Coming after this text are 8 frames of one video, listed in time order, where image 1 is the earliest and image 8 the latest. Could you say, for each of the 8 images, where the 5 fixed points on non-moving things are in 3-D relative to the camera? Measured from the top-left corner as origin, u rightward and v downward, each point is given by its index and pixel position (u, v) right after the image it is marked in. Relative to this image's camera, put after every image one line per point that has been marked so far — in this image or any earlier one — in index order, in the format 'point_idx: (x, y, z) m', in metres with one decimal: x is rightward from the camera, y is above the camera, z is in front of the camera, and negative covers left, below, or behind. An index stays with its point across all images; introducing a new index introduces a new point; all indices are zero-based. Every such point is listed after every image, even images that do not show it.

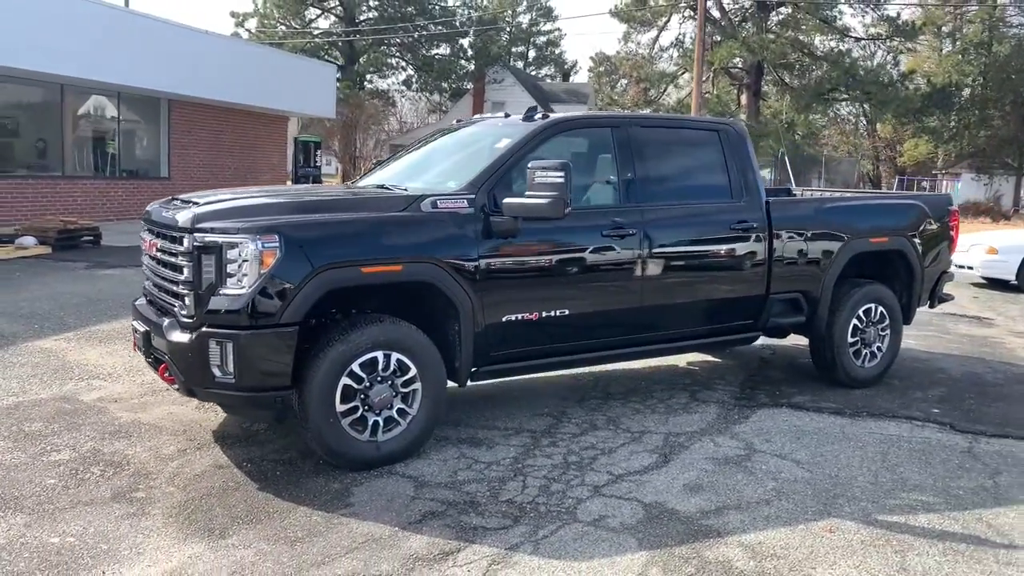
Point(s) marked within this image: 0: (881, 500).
0: (+1.9, -1.1, +4.5) m
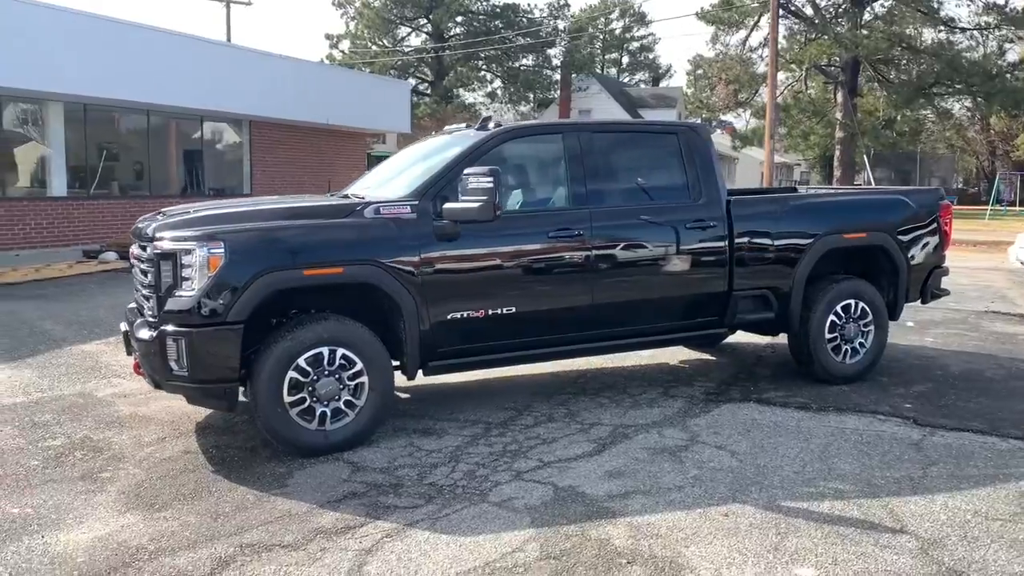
0: (+1.5, -1.0, +4.6) m
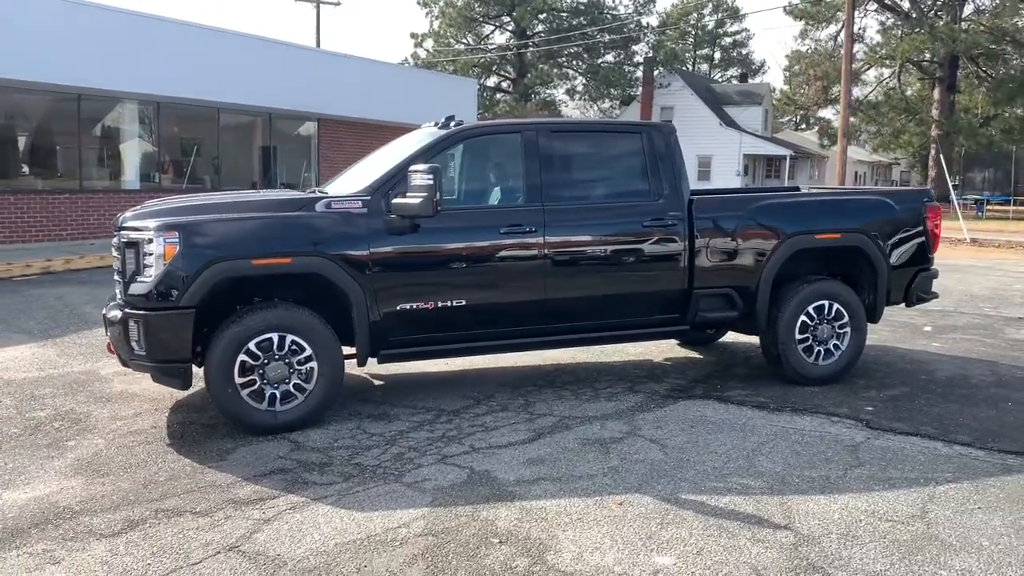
0: (+1.0, -1.0, +4.7) m
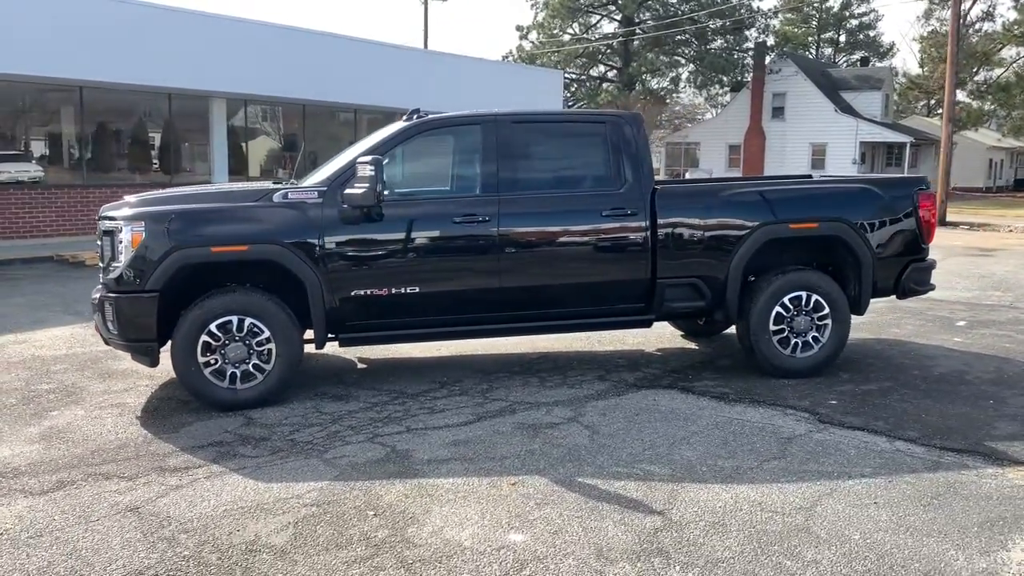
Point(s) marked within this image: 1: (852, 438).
0: (+0.5, -1.0, +4.7) m
1: (+2.0, -0.9, +5.2) m
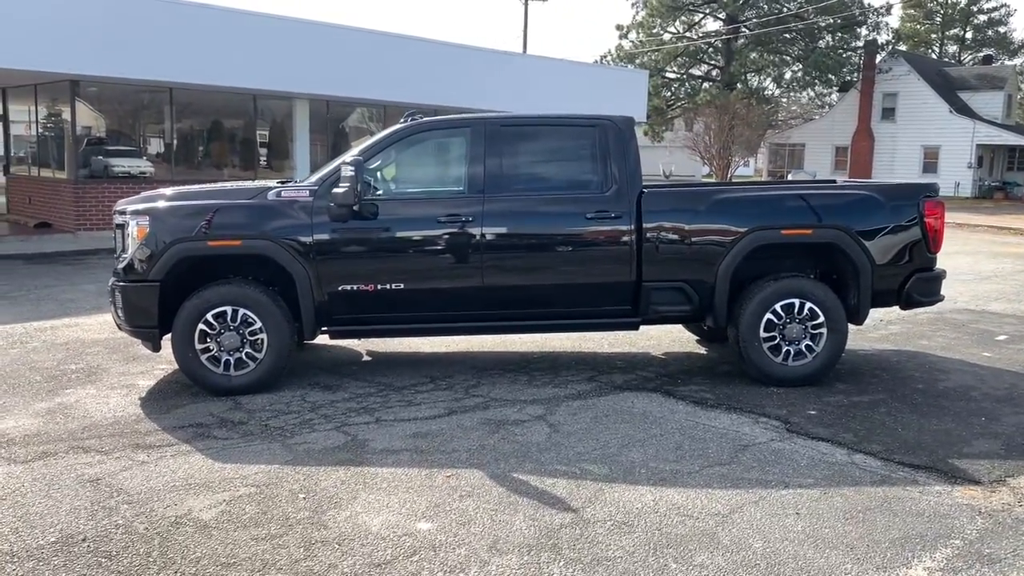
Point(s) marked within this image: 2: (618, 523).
0: (+0.2, -1.0, +4.8) m
1: (+1.7, -0.9, +5.1) m
2: (+0.5, -1.1, +4.0) m
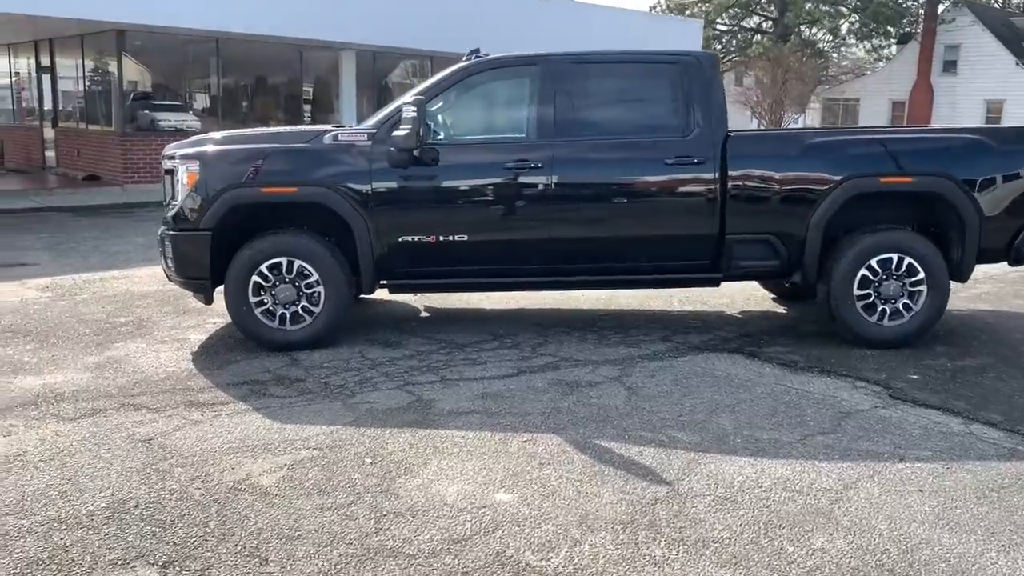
0: (+0.6, -0.7, +4.4) m
1: (+2.1, -0.7, +4.6) m
2: (+0.9, -0.9, +3.6) m
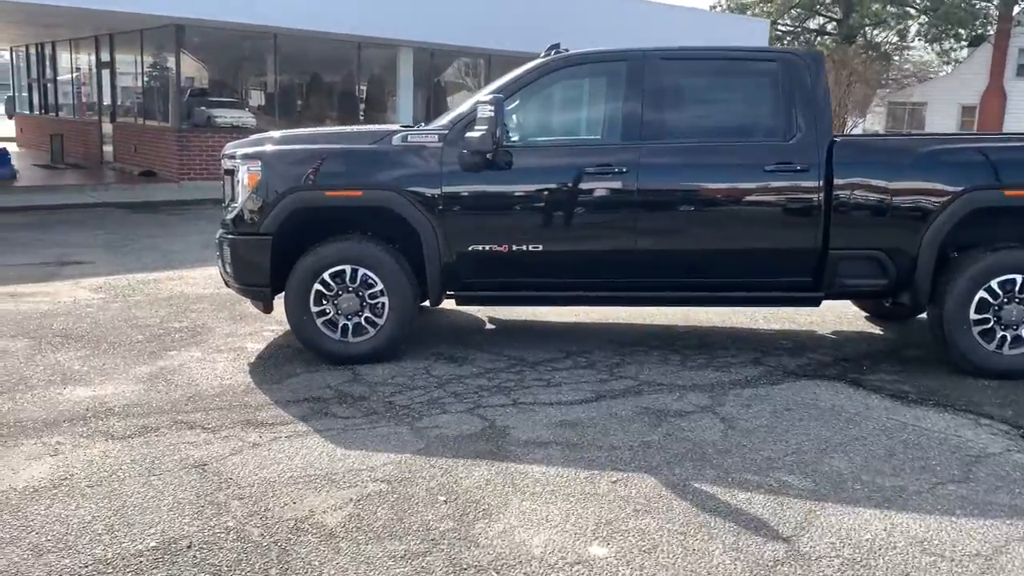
0: (+1.0, -0.8, +3.9) m
1: (+2.5, -0.8, +4.0) m
2: (+1.2, -1.0, +3.1) m
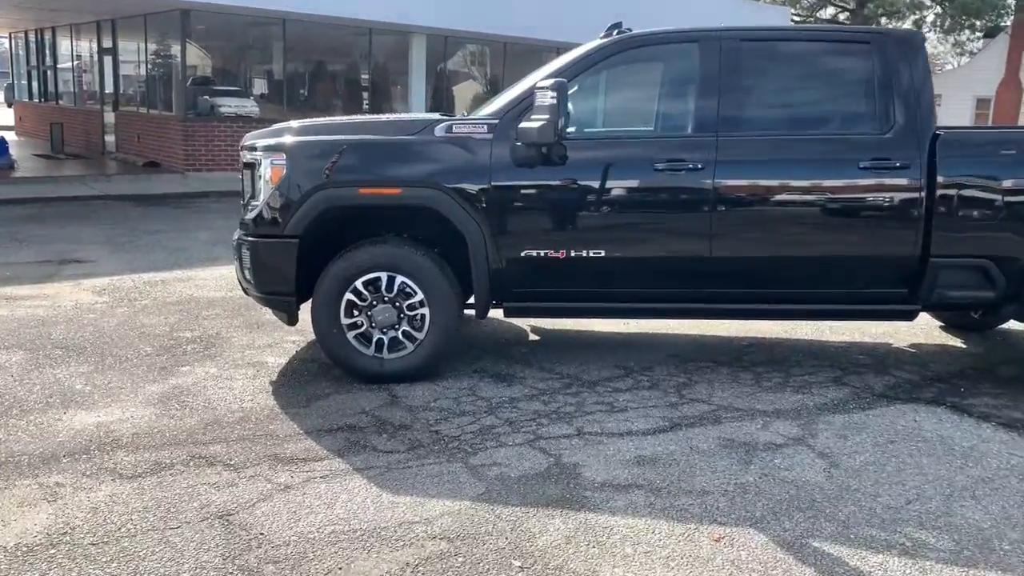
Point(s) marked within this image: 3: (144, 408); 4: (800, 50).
0: (+1.3, -0.9, +3.3) m
1: (+2.8, -0.9, +3.4) m
2: (+1.5, -1.1, +2.5) m
3: (-1.8, -0.6, +4.4) m
4: (+1.6, +1.3, +4.9) m
